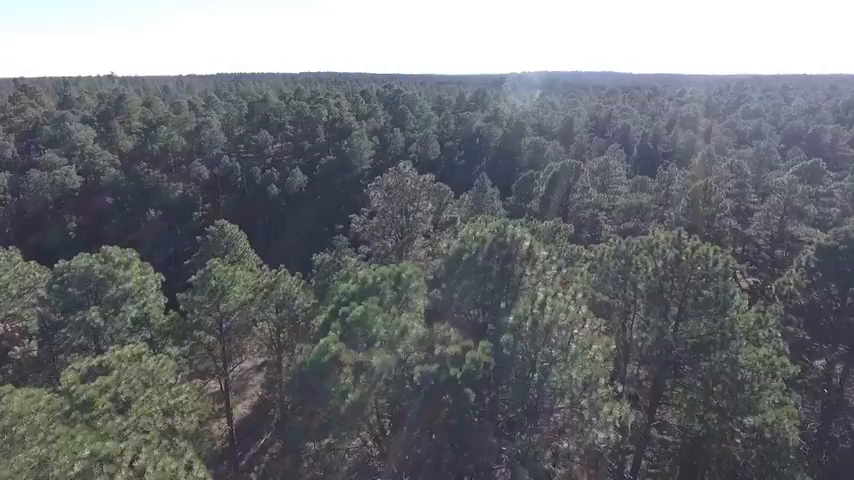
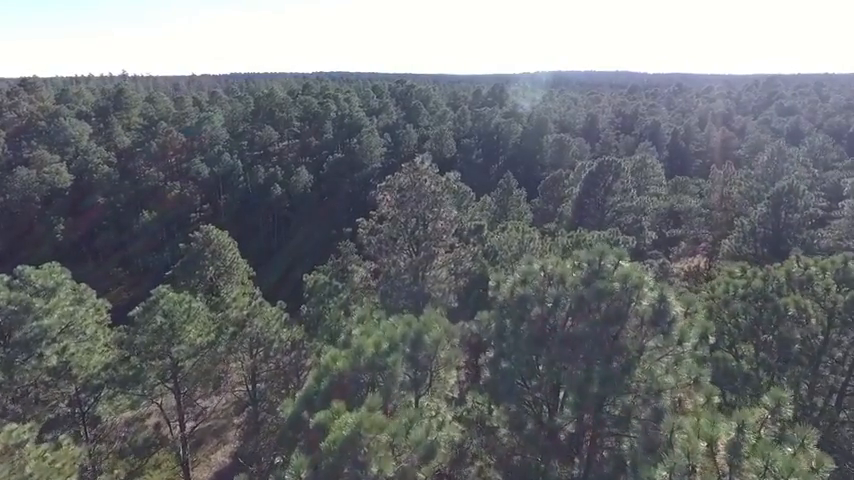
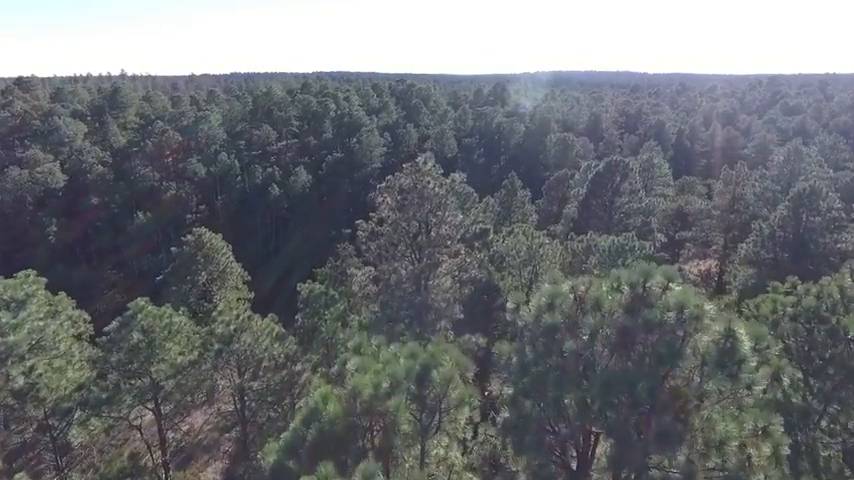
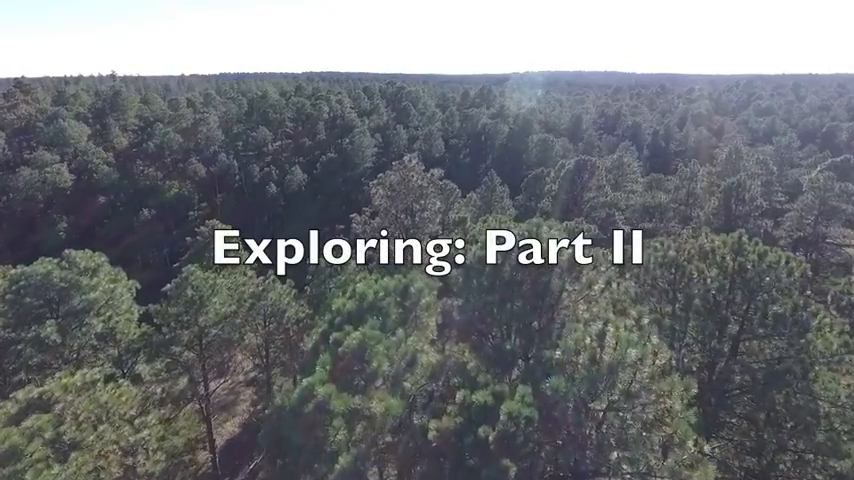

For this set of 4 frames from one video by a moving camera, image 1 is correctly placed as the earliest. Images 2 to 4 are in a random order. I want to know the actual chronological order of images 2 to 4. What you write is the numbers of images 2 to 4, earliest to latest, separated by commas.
4, 2, 3
